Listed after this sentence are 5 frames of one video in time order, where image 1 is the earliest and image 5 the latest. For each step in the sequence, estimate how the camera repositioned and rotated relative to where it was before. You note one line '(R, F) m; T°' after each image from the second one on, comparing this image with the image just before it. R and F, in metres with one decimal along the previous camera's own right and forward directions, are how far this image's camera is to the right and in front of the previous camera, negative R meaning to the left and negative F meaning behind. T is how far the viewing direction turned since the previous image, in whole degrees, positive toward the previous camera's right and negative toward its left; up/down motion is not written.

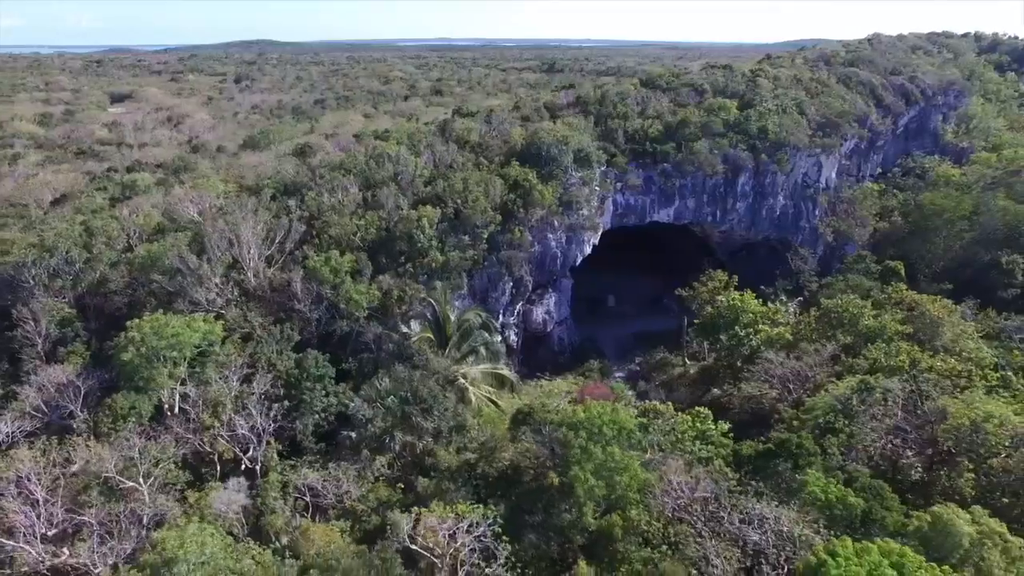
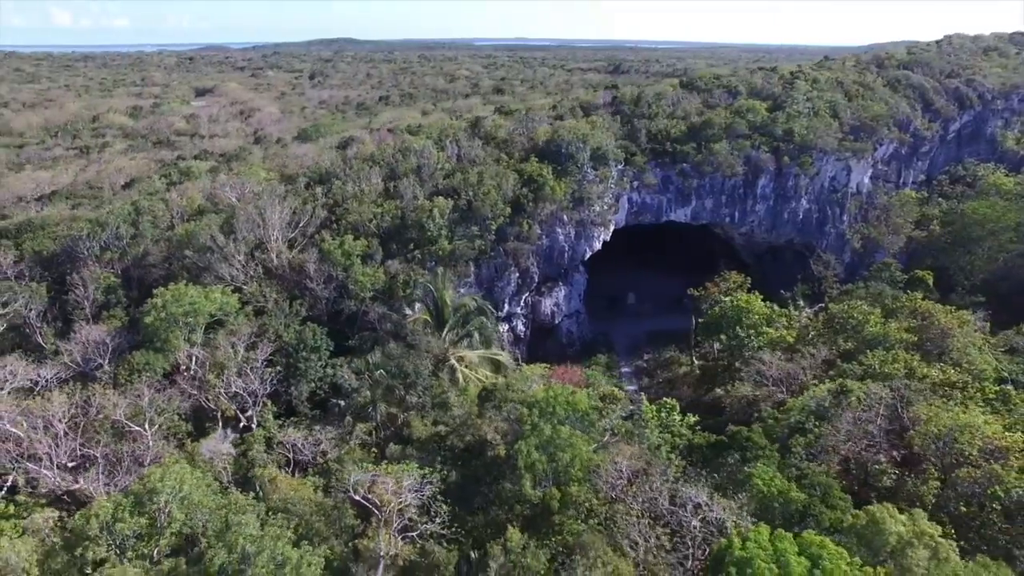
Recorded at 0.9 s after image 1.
(+2.6, -0.9) m; -6°
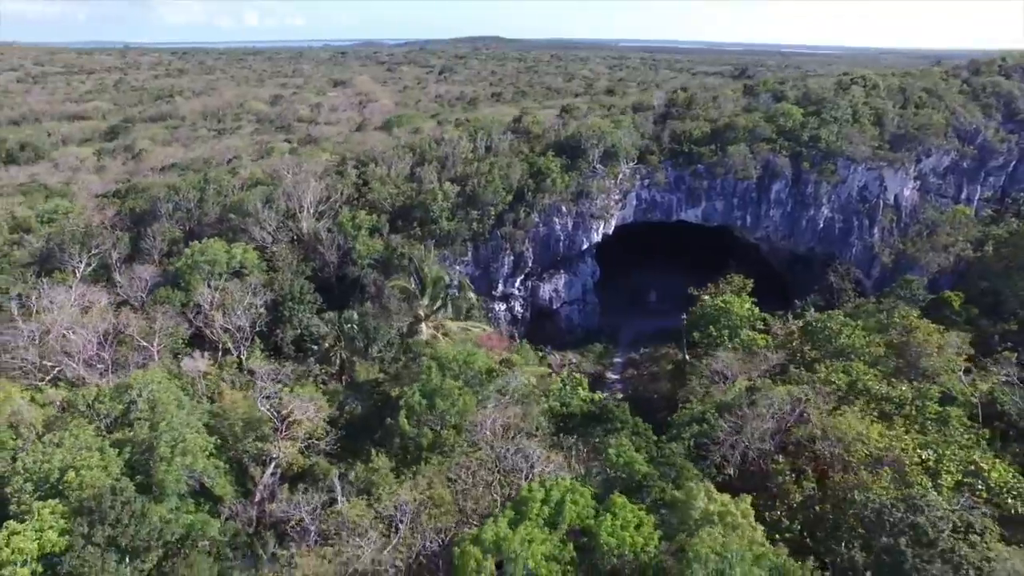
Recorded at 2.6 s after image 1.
(+6.3, -1.5) m; -12°
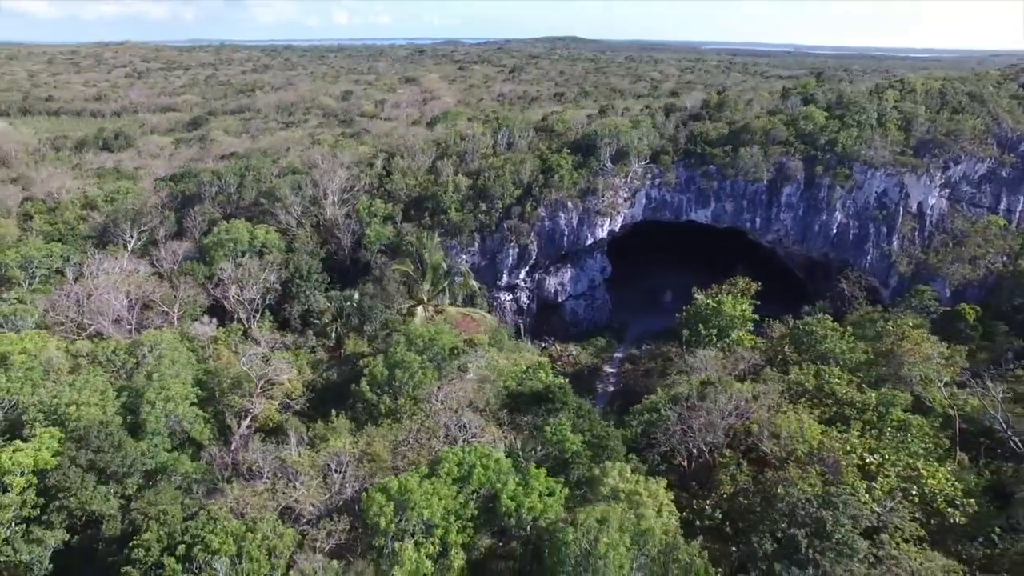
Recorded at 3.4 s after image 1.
(+3.3, -1.0) m; -7°
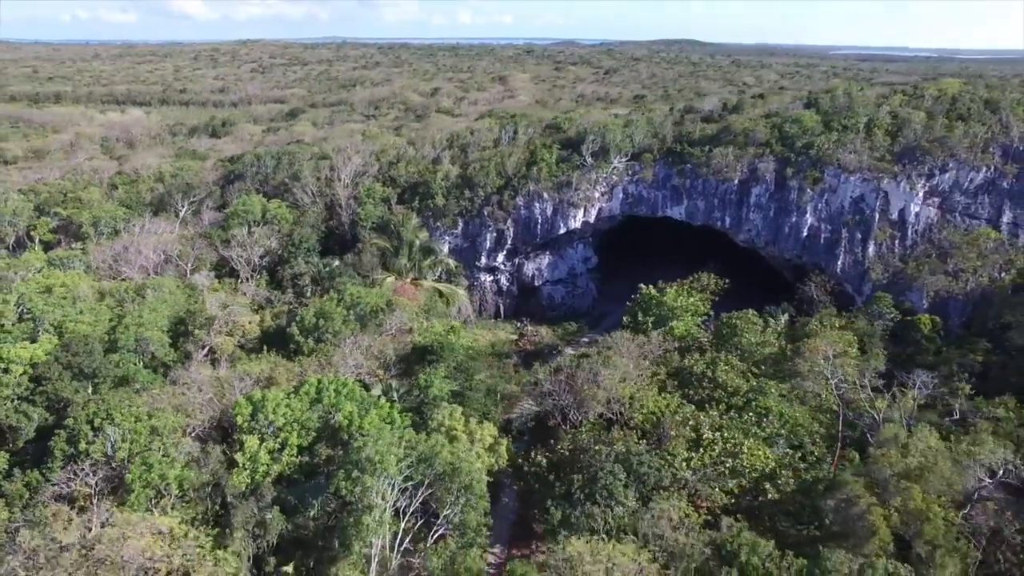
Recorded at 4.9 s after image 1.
(+6.9, -2.1) m; -10°
